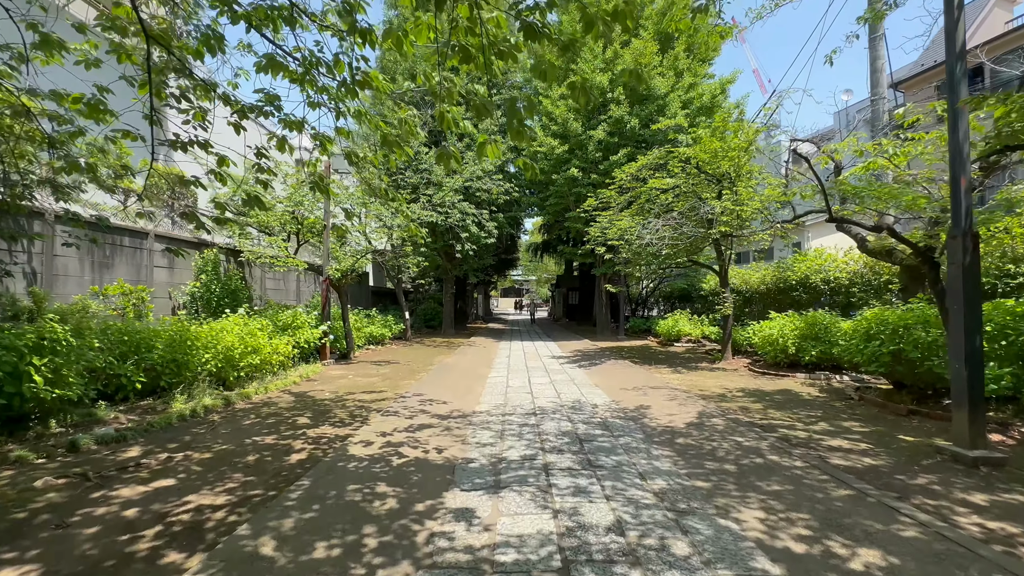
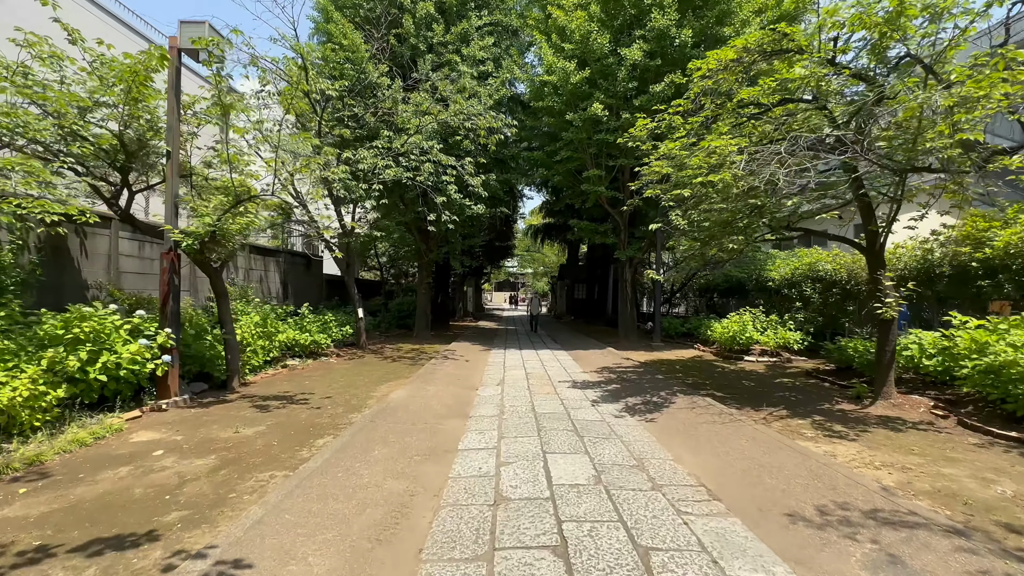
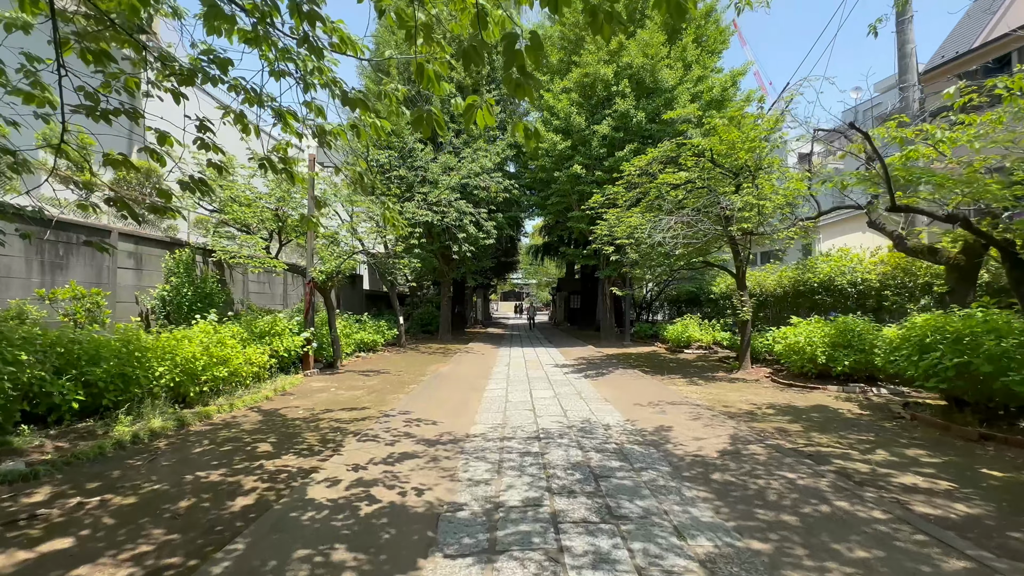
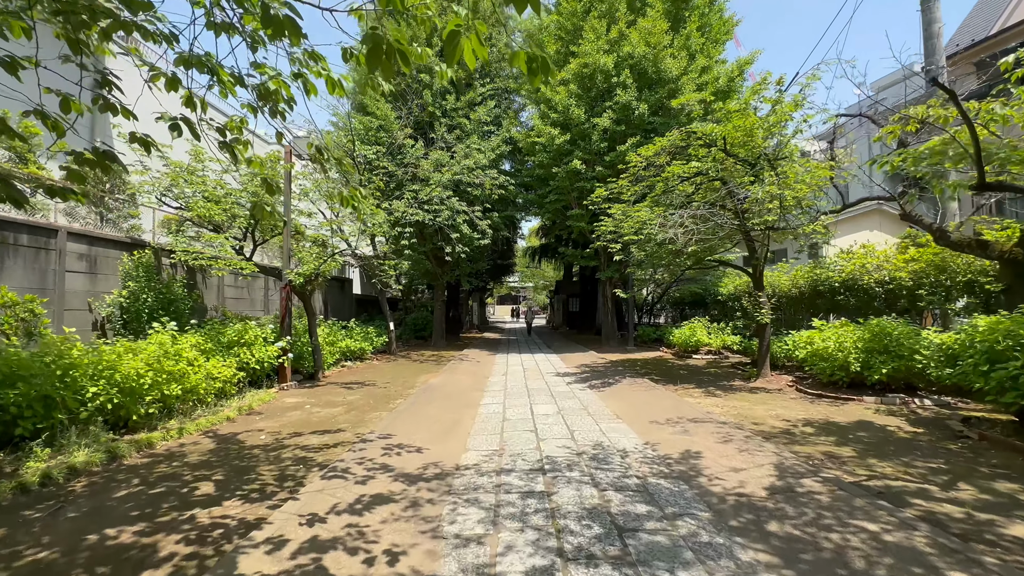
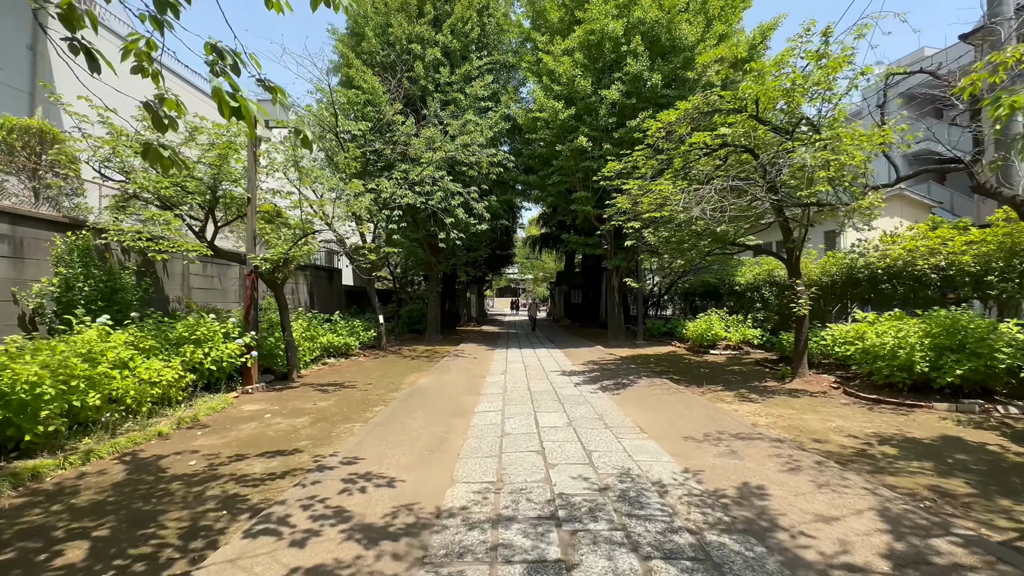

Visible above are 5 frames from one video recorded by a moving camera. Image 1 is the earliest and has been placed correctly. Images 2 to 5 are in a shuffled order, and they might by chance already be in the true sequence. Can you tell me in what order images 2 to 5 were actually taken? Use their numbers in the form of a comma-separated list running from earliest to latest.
3, 4, 5, 2
